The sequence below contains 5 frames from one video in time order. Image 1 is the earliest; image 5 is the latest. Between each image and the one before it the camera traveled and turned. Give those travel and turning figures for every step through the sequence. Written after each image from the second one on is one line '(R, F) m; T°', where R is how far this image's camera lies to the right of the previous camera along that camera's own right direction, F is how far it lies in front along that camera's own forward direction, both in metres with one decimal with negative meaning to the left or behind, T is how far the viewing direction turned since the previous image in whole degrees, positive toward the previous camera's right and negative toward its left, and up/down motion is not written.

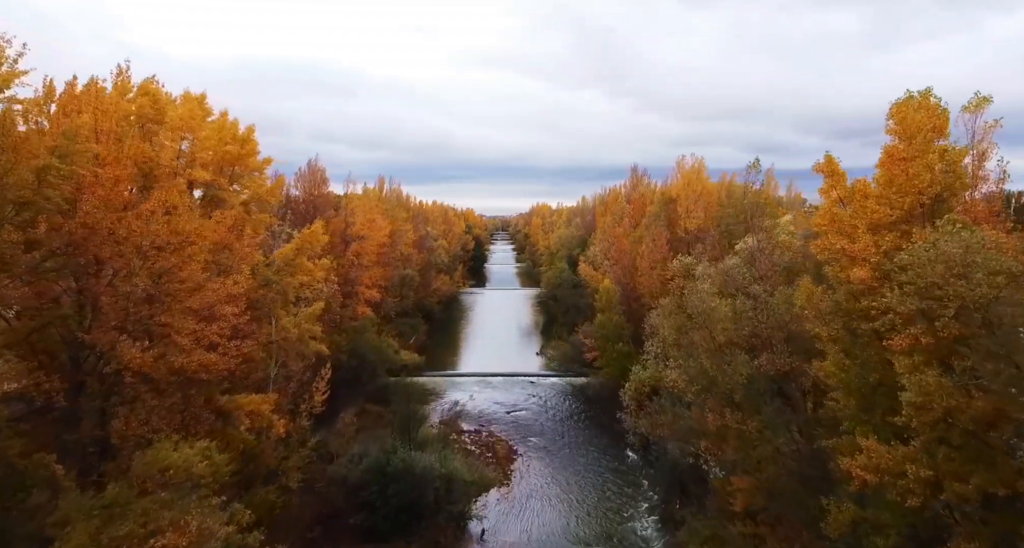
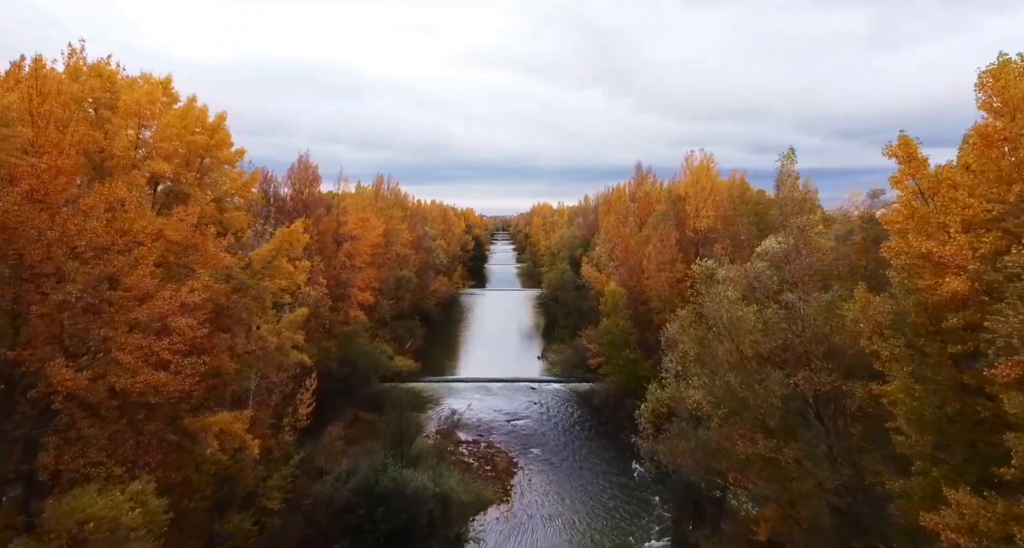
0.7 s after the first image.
(0.0, +1.6) m; 0°
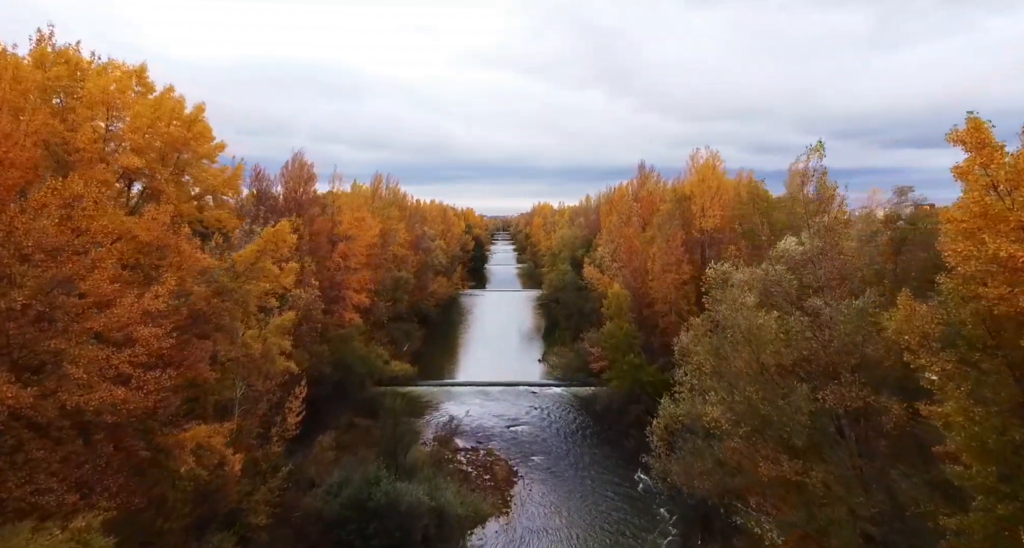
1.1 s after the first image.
(0.0, +1.0) m; 0°
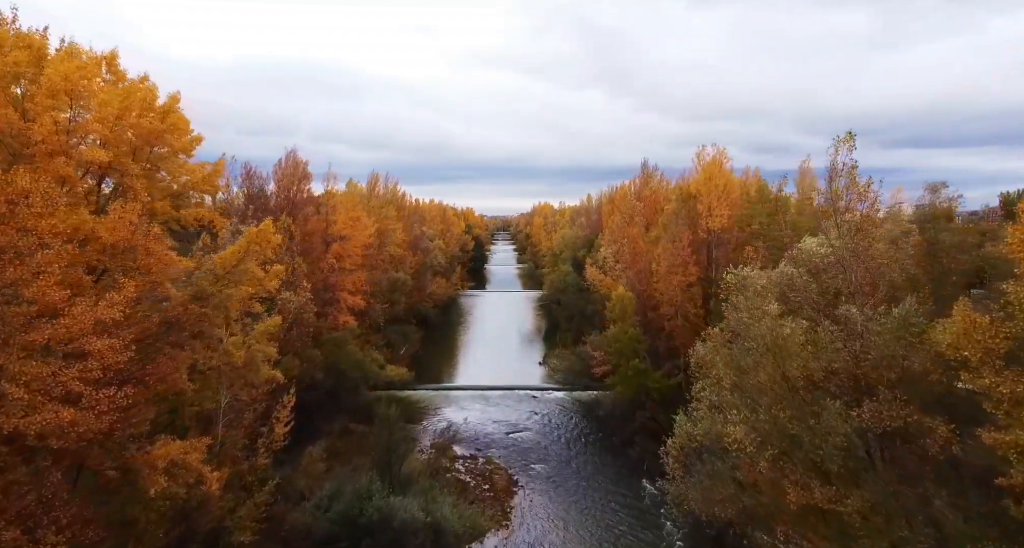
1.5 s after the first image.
(0.0, +1.0) m; 0°
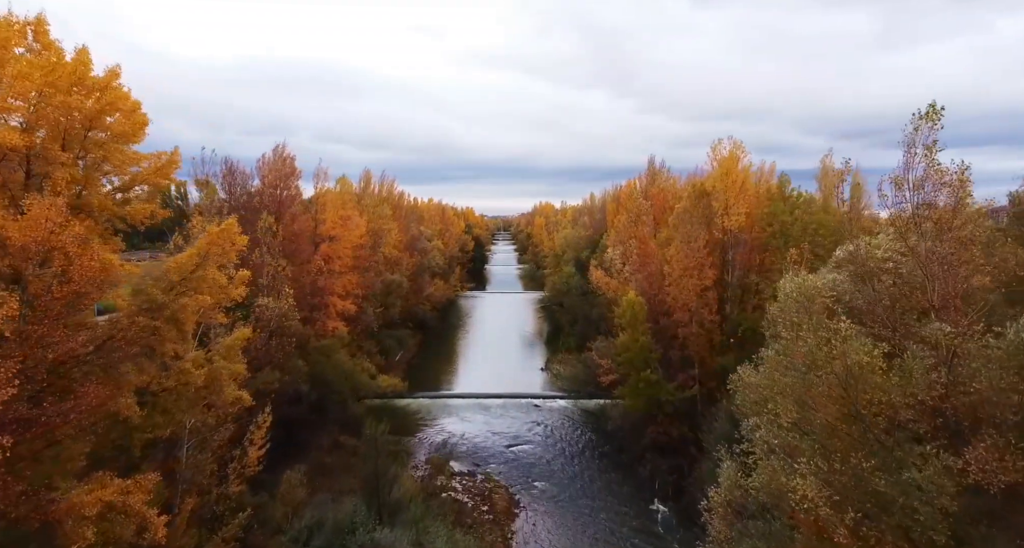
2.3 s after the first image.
(0.0, +2.0) m; 0°
